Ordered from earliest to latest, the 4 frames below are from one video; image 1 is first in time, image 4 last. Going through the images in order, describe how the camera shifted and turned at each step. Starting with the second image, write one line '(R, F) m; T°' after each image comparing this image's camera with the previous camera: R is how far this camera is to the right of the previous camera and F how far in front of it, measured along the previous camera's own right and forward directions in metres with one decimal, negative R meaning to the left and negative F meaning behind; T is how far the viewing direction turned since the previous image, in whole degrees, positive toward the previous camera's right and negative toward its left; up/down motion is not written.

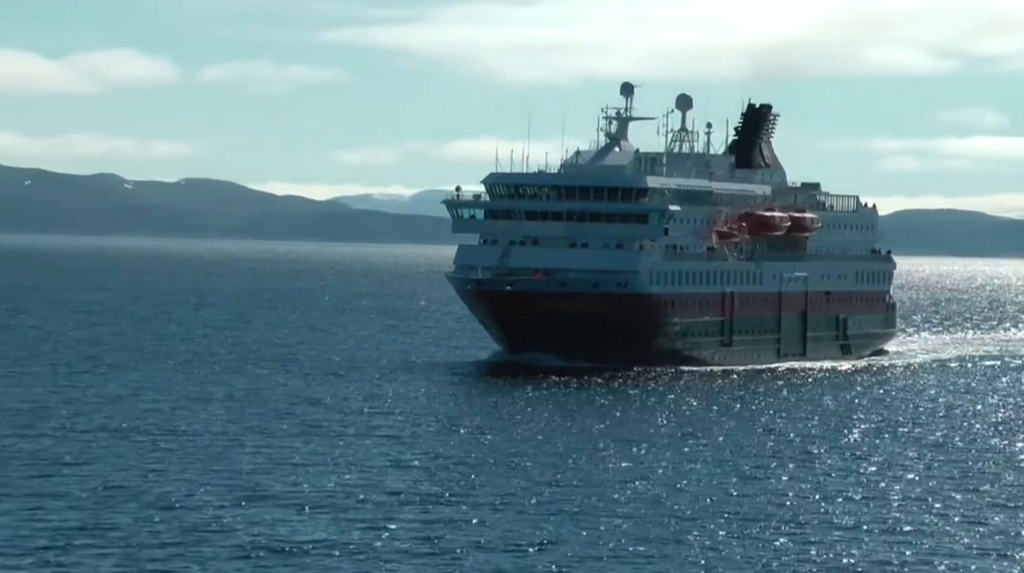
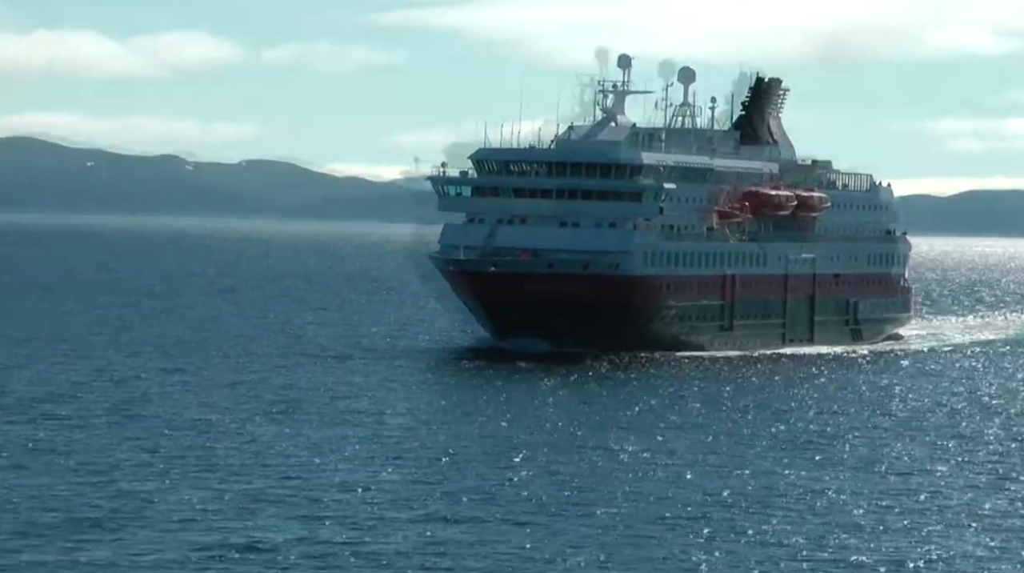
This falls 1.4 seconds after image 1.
(+1.4, +2.8) m; -1°
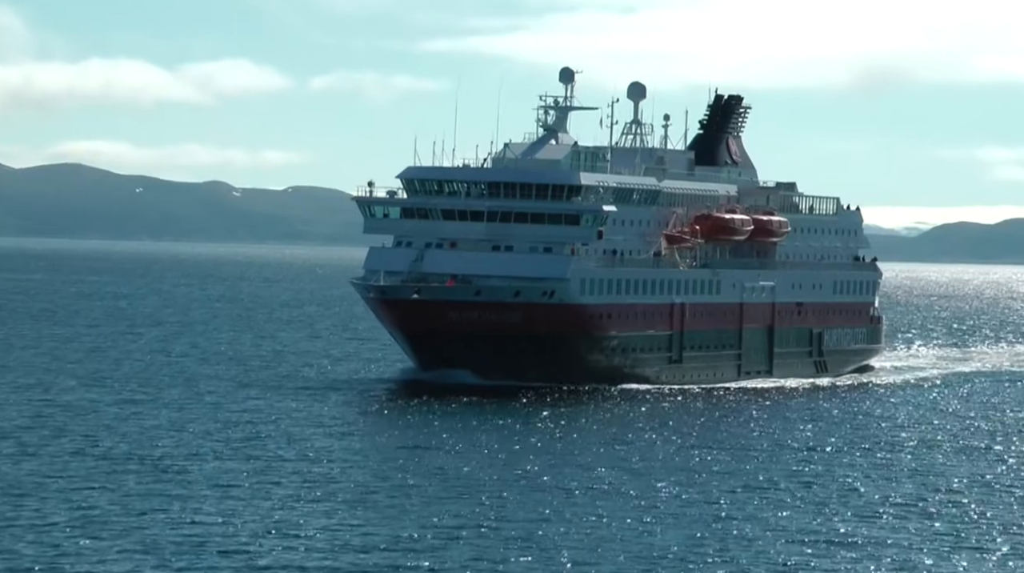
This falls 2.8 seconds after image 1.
(+2.2, +3.6) m; 0°
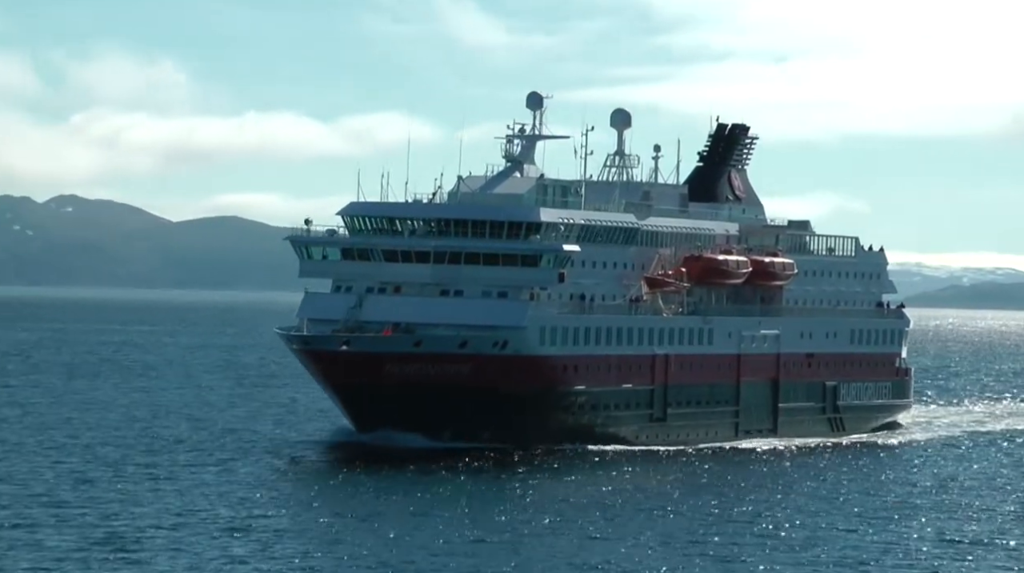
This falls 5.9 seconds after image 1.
(+3.3, +6.1) m; -3°
